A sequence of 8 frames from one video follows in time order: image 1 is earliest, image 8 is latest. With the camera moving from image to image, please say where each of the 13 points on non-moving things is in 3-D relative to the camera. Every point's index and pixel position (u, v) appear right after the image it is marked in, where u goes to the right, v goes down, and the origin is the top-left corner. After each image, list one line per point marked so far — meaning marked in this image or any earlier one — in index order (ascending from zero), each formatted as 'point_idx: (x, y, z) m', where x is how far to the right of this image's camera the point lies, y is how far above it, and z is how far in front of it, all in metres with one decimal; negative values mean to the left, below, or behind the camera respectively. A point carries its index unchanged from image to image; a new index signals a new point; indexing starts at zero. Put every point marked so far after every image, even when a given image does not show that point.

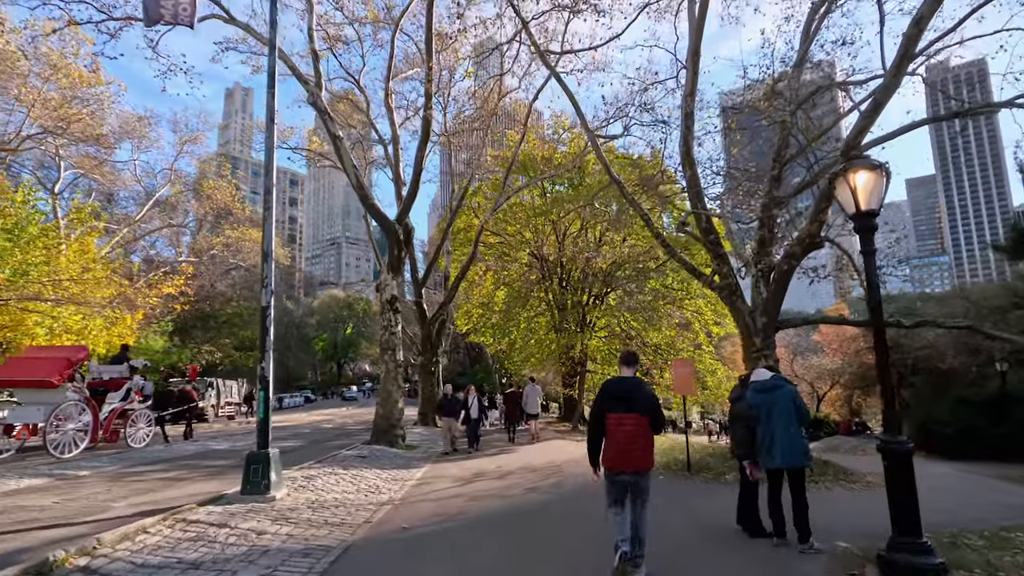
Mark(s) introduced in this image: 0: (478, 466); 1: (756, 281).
0: (-0.6, -3.4, +10.5) m
1: (+5.7, +0.1, +12.8) m
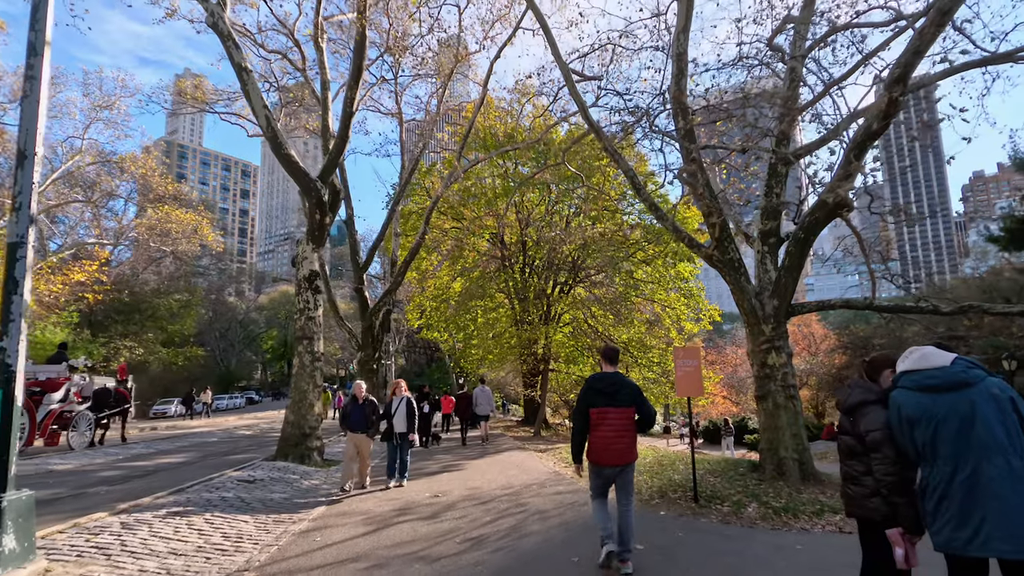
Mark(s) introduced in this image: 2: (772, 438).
0: (-1.5, -2.9, +7.6) m
1: (+4.7, +0.6, +10.4) m
2: (+4.4, -2.6, +9.3) m
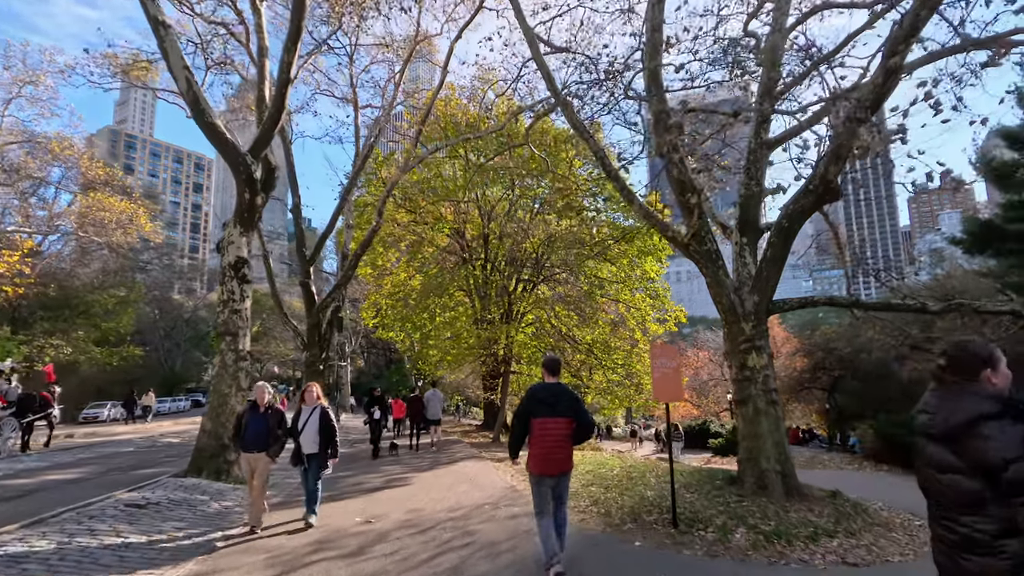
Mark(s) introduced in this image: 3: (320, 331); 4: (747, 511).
0: (-2.1, -2.7, +6.3) m
1: (+4.0, +0.7, +9.5) m
2: (+3.7, -2.5, +8.4) m
3: (-6.7, -1.5, +19.0) m
4: (+2.9, -2.8, +6.8) m
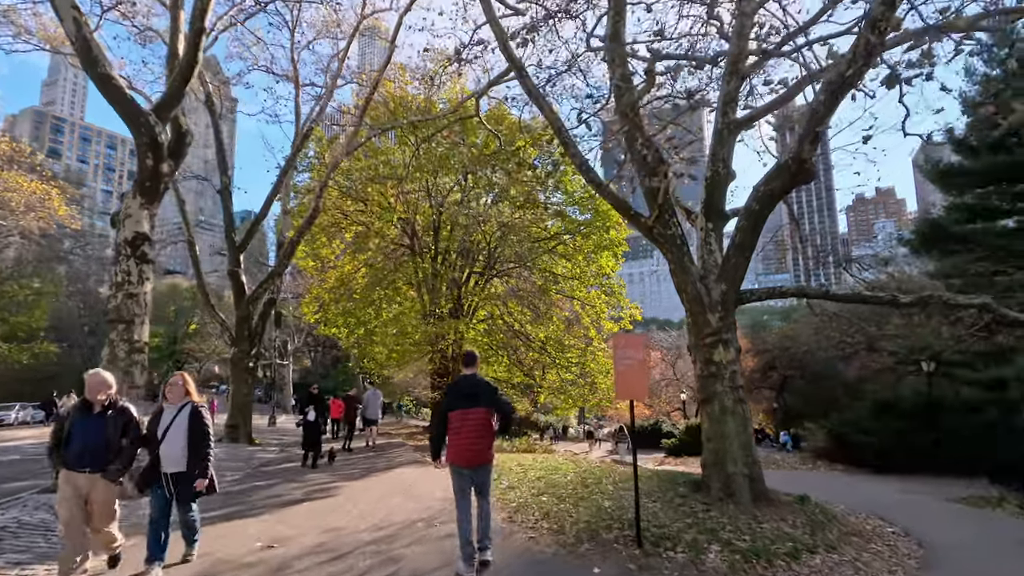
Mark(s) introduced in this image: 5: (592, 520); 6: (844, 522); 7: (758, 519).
0: (-2.7, -2.5, +5.1) m
1: (+3.1, +0.8, +8.8) m
2: (+2.9, -2.3, +7.7) m
3: (-8.3, -1.2, +17.4) m
4: (+2.3, -2.6, +6.0) m
5: (+0.9, -2.6, +6.0) m
6: (+4.4, -3.1, +7.3) m
7: (+2.9, -2.8, +6.5) m
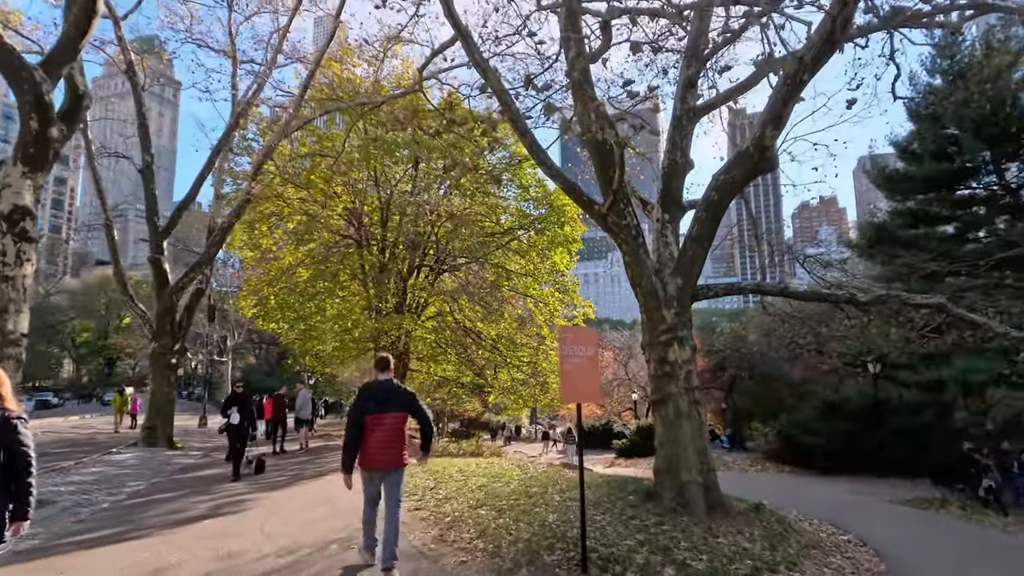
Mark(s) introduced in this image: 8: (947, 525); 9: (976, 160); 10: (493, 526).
0: (-3.3, -2.3, +4.2) m
1: (+2.3, +0.9, +8.3) m
2: (+2.1, -2.2, +7.2) m
3: (-9.9, -0.9, +15.9) m
4: (+1.6, -2.5, +5.4) m
5: (+0.2, -2.4, +5.4) m
6: (+3.6, -3.1, +6.9) m
7: (+2.2, -2.7, +6.0) m
8: (+7.5, -4.1, +9.5) m
9: (+13.4, +3.7, +15.9) m
10: (-0.2, -2.6, +6.0) m
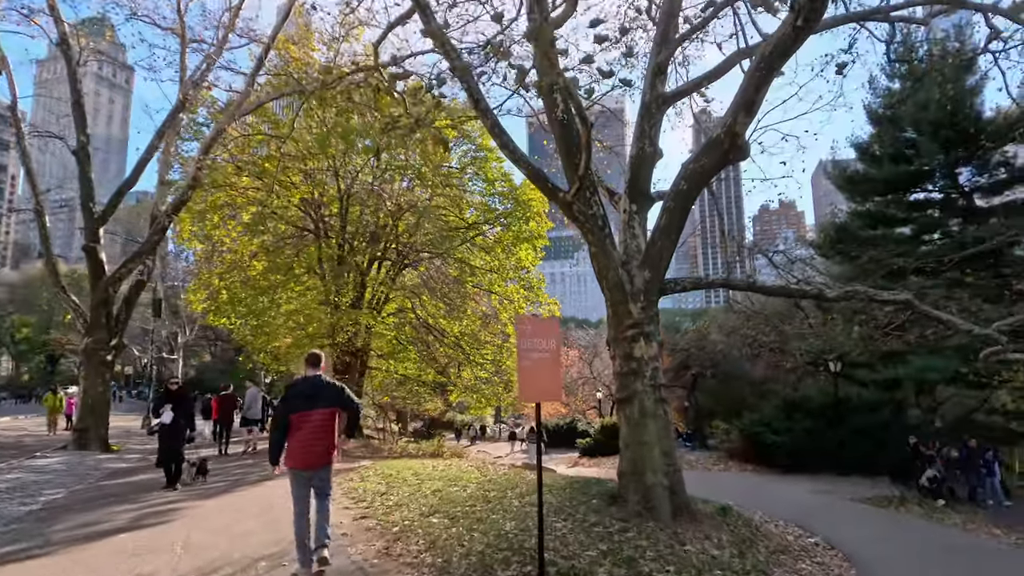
0: (-3.6, -2.1, +3.5) m
1: (+1.7, +1.0, +8.0) m
2: (+1.5, -2.1, +6.8) m
3: (-10.9, -0.6, +14.8) m
4: (+1.1, -2.4, +5.0) m
5: (-0.2, -2.3, +4.9) m
6: (+3.1, -3.0, +6.6) m
7: (+1.7, -2.6, +5.7) m
8: (+6.8, -4.1, +9.5) m
9: (+12.4, +3.7, +16.2) m
10: (-0.7, -2.5, +5.5) m
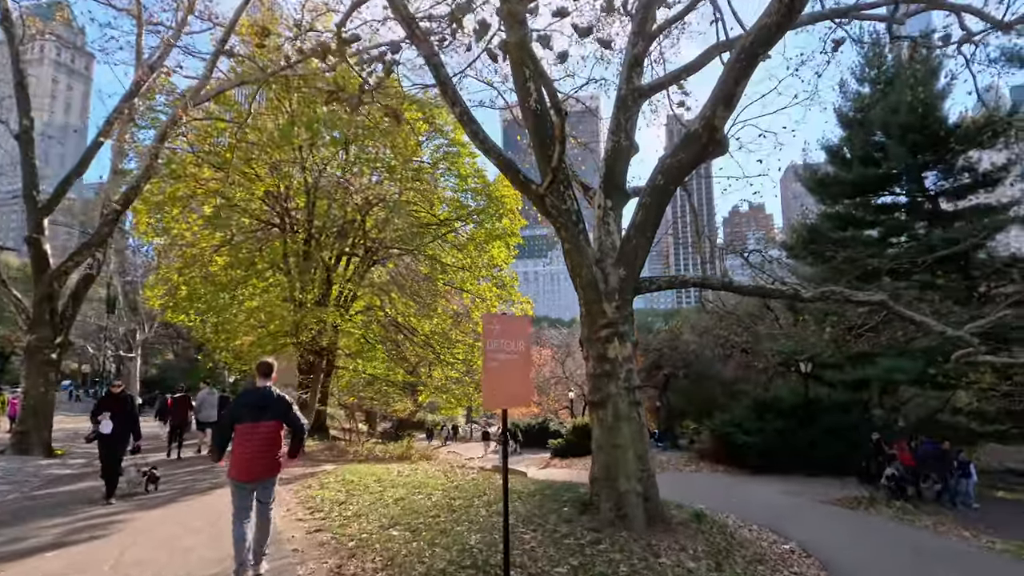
0: (-3.8, -2.1, +3.0) m
1: (+1.3, +1.0, +7.7) m
2: (+1.1, -2.1, +6.5) m
3: (-11.6, -0.5, +13.9) m
4: (+0.8, -2.4, +4.7) m
5: (-0.5, -2.3, +4.5) m
6: (+2.7, -3.0, +6.4) m
7: (+1.4, -2.6, +5.4) m
8: (+6.2, -4.1, +9.4) m
9: (+11.6, +3.6, +16.4) m
10: (-1.0, -2.4, +5.1) m
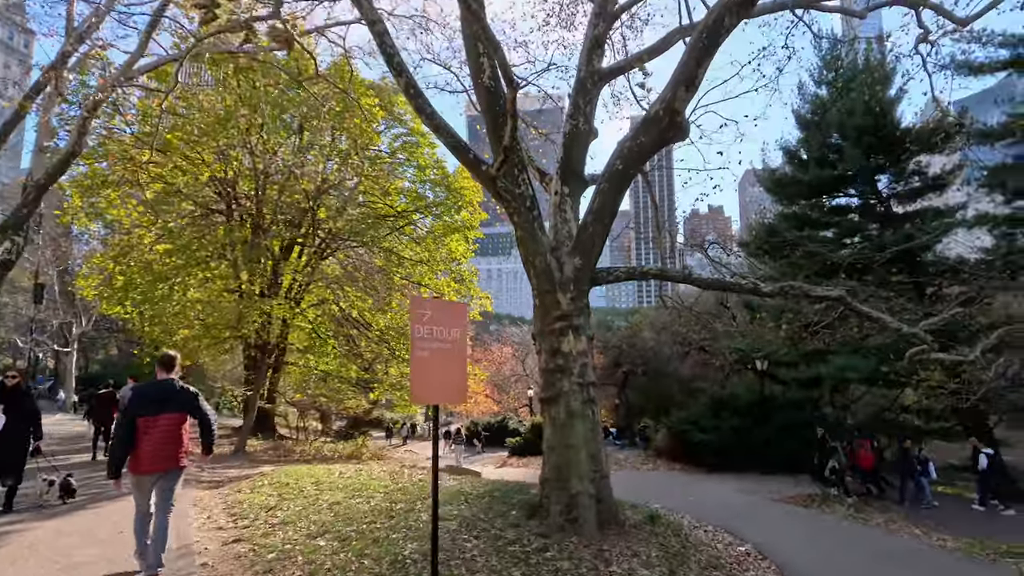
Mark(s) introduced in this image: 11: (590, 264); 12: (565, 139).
0: (-4.2, -1.9, +2.2) m
1: (+0.6, +1.2, +7.3) m
2: (+0.5, -2.0, +6.1) m
3: (-12.7, -0.1, +12.7) m
4: (+0.3, -2.3, +4.3) m
5: (-1.0, -2.2, +4.0) m
6: (+2.1, -2.9, +6.1) m
7: (+0.9, -2.5, +5.0) m
8: (+5.4, -4.0, +9.4) m
9: (+10.4, +3.6, +16.6) m
10: (-1.5, -2.3, +4.5) m
11: (+1.0, +0.3, +6.8) m
12: (+0.8, +2.1, +7.6) m
